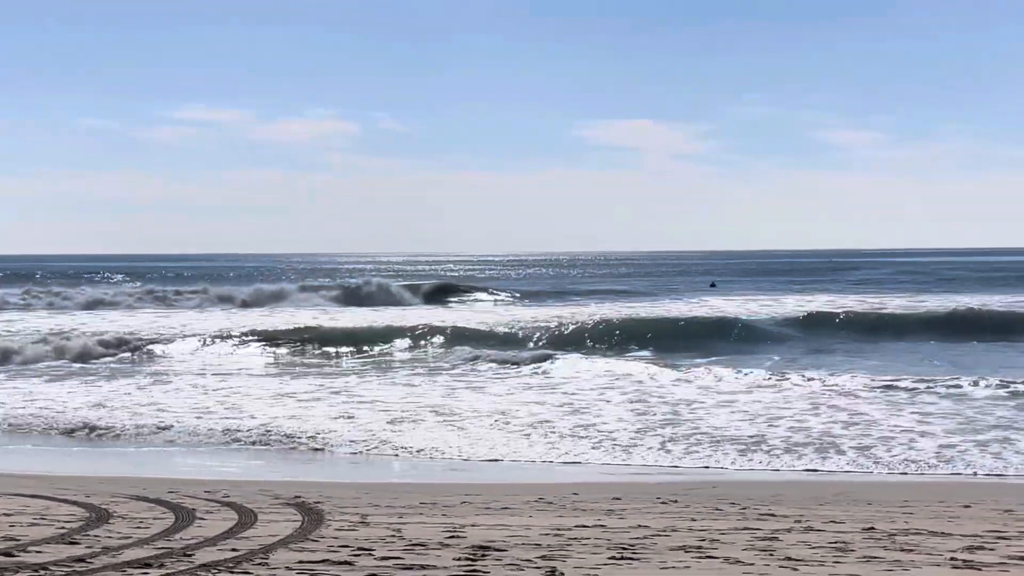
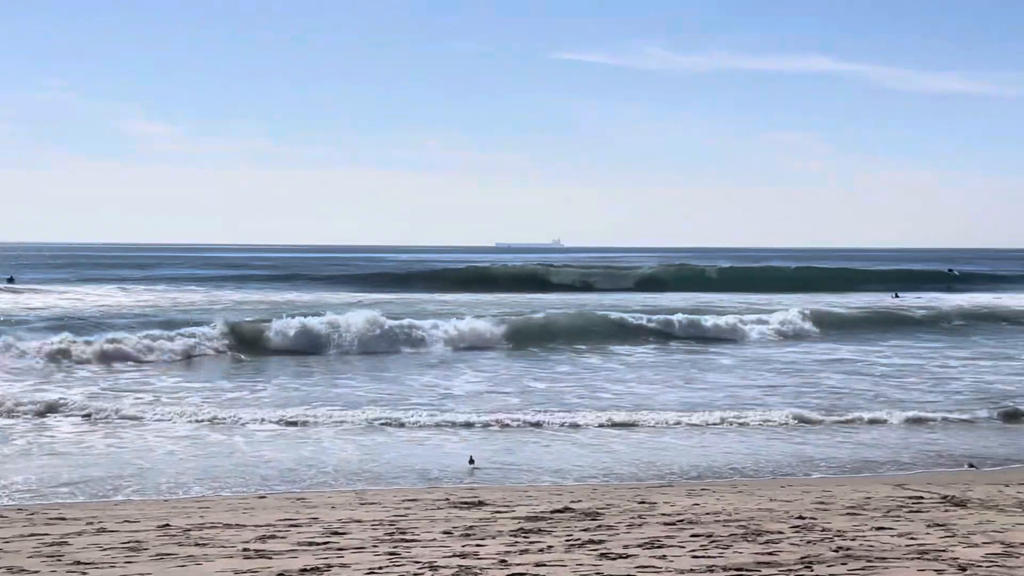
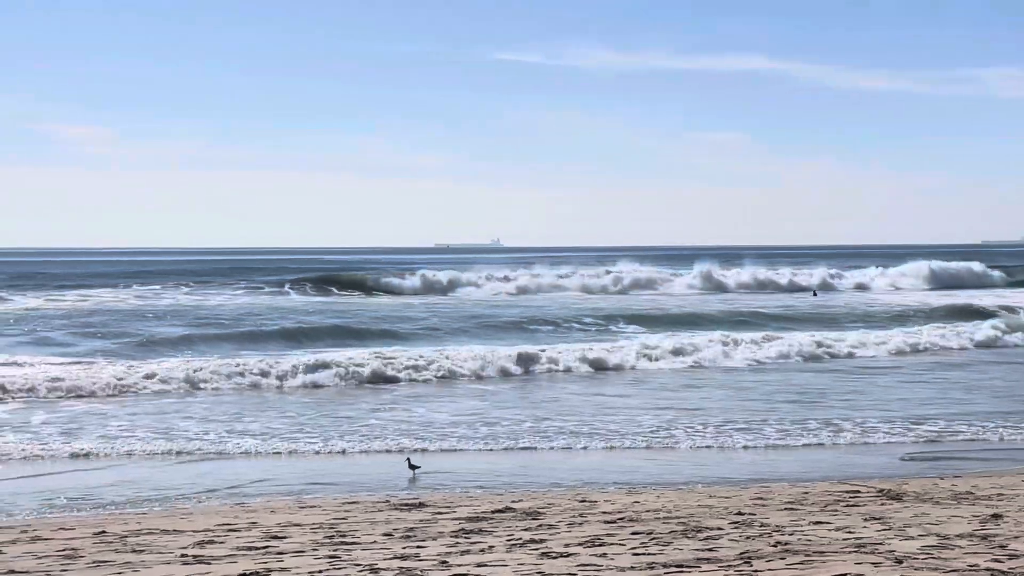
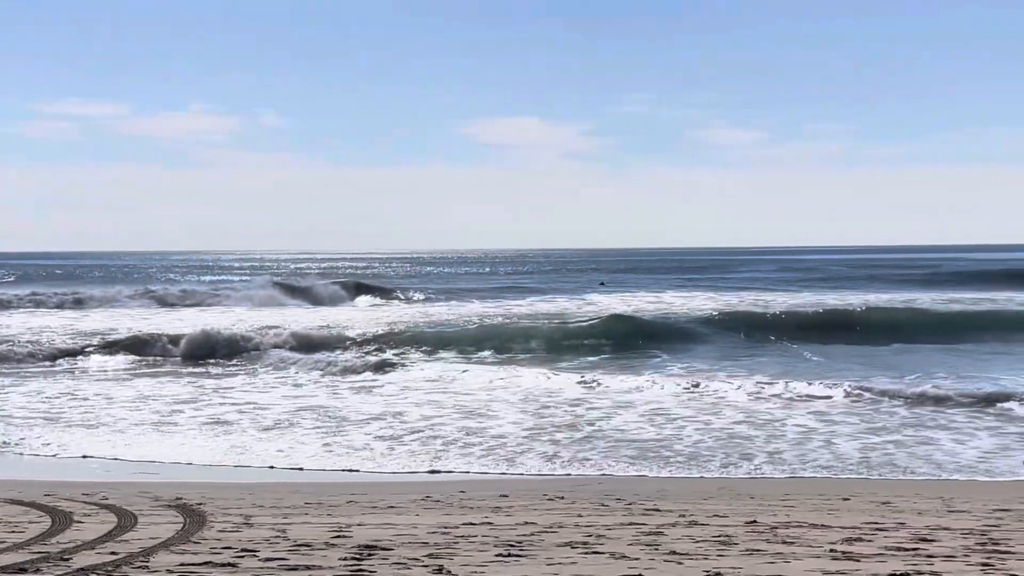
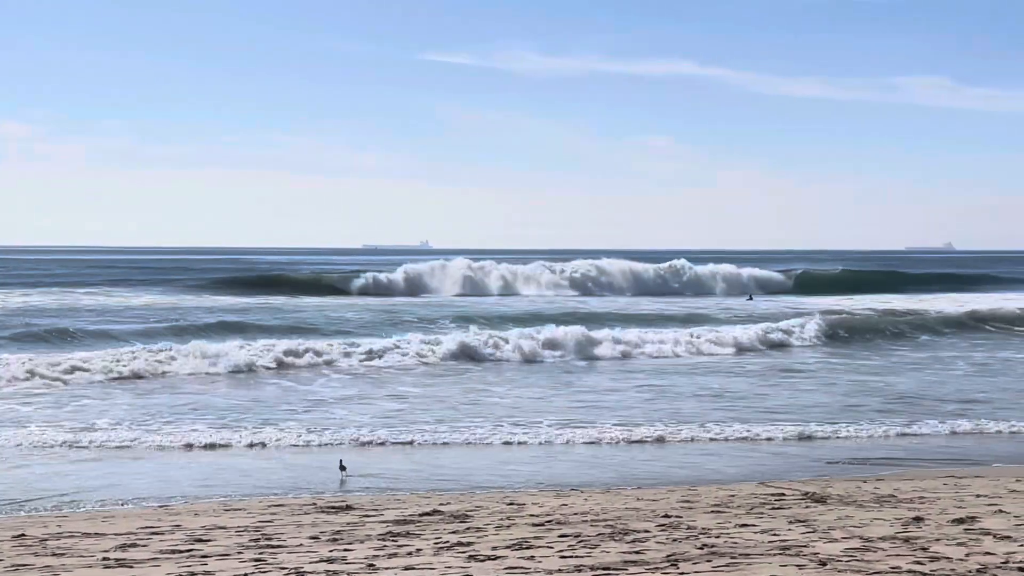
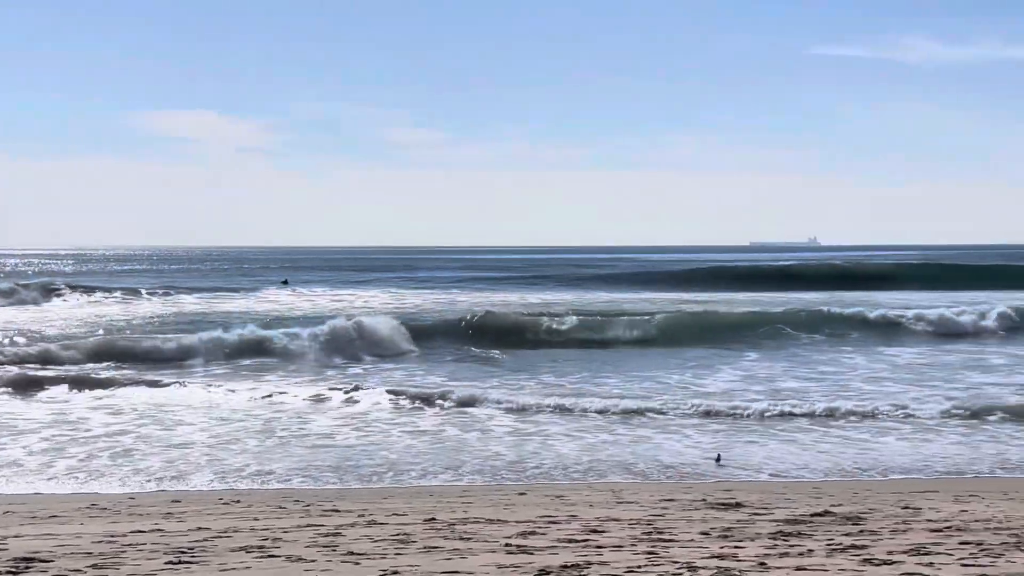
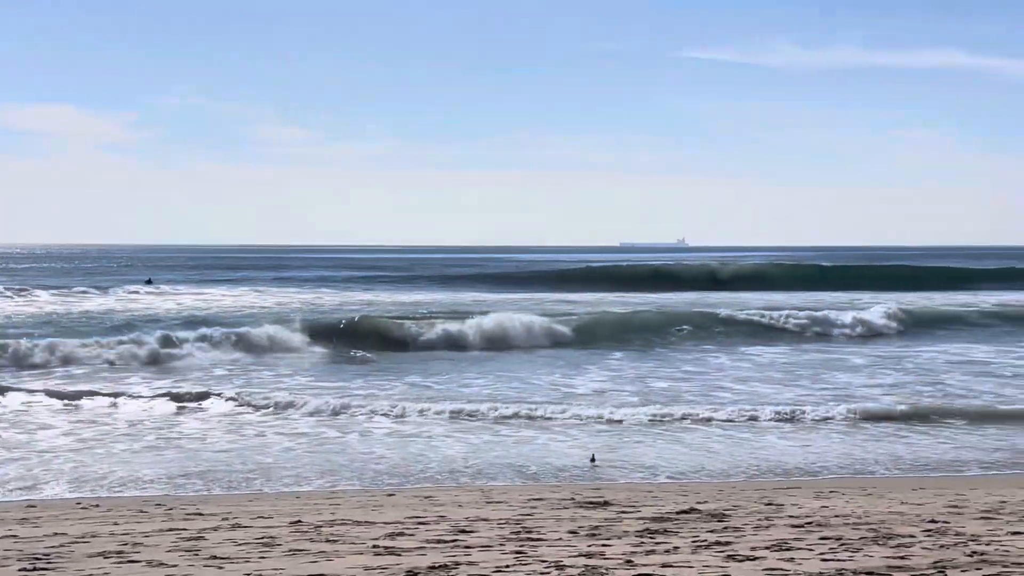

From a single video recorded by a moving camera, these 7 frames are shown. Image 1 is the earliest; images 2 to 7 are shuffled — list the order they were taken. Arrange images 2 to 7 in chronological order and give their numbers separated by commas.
4, 6, 7, 2, 5, 3
